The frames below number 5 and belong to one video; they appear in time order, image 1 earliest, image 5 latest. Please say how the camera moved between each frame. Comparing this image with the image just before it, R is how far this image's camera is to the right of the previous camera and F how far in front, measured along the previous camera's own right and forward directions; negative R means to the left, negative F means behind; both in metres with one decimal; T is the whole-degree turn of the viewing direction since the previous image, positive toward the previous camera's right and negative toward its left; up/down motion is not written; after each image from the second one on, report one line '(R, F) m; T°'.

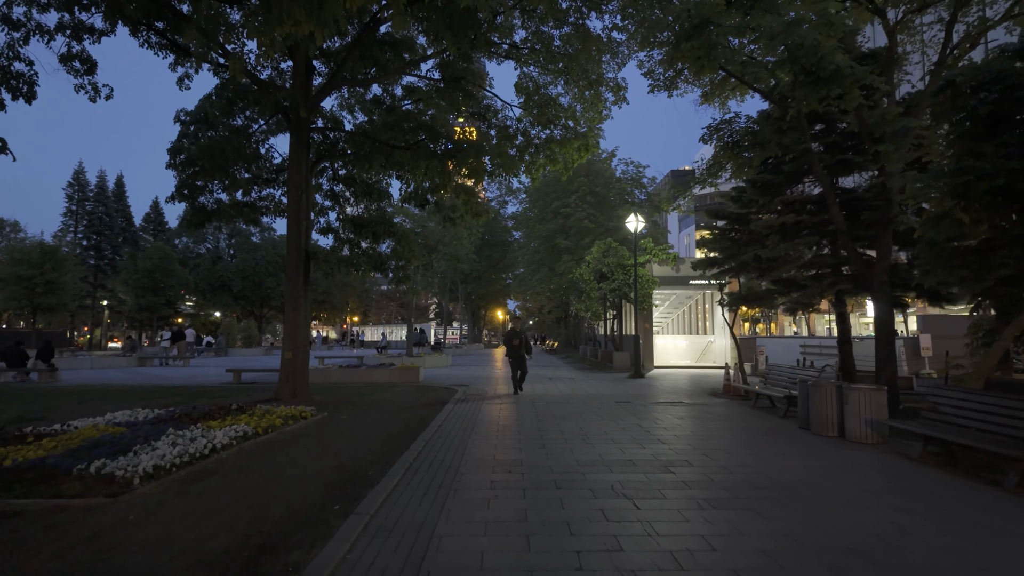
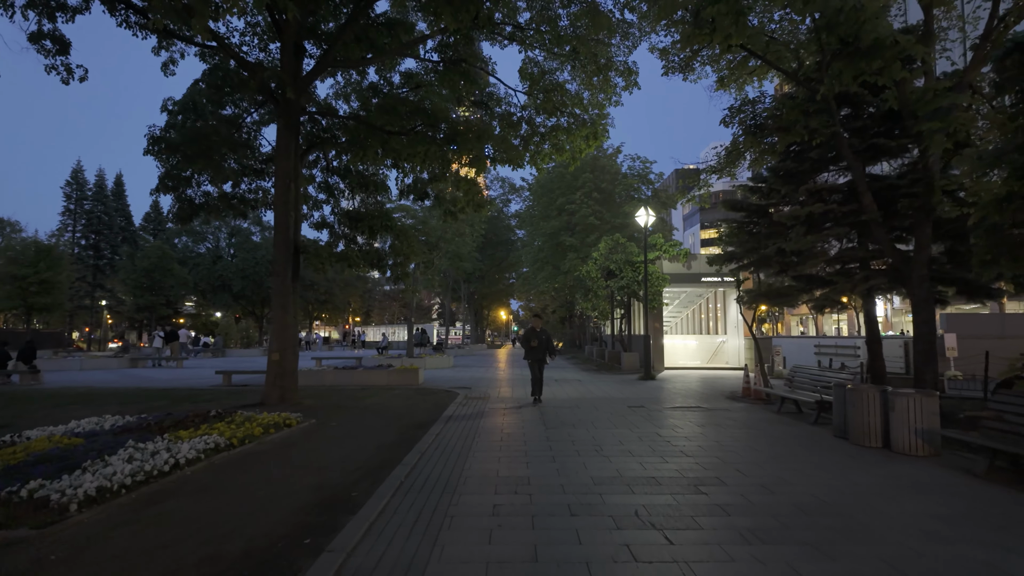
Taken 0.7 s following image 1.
(0.0, +0.9) m; 0°
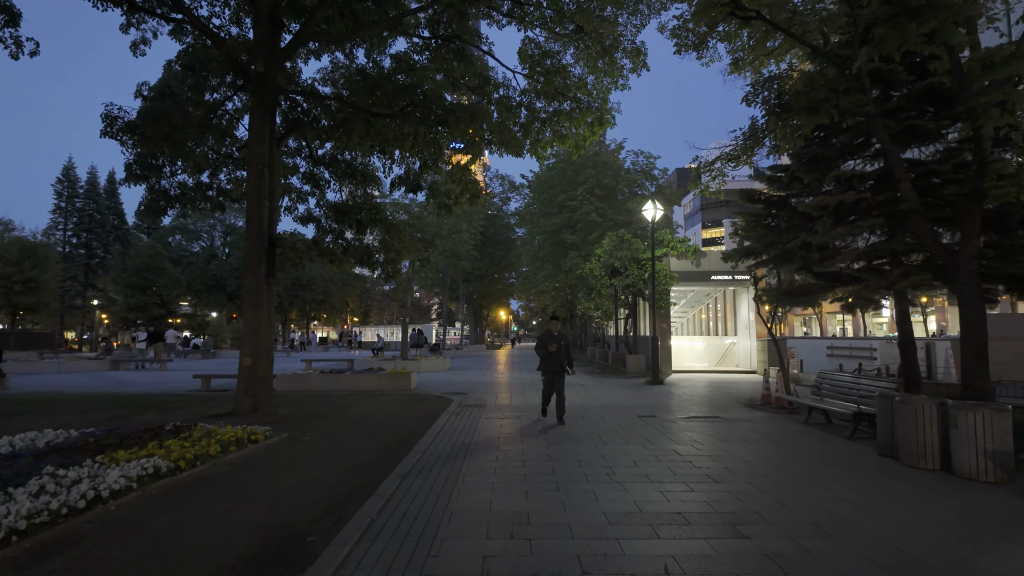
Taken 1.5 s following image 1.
(0.0, +1.1) m; 0°
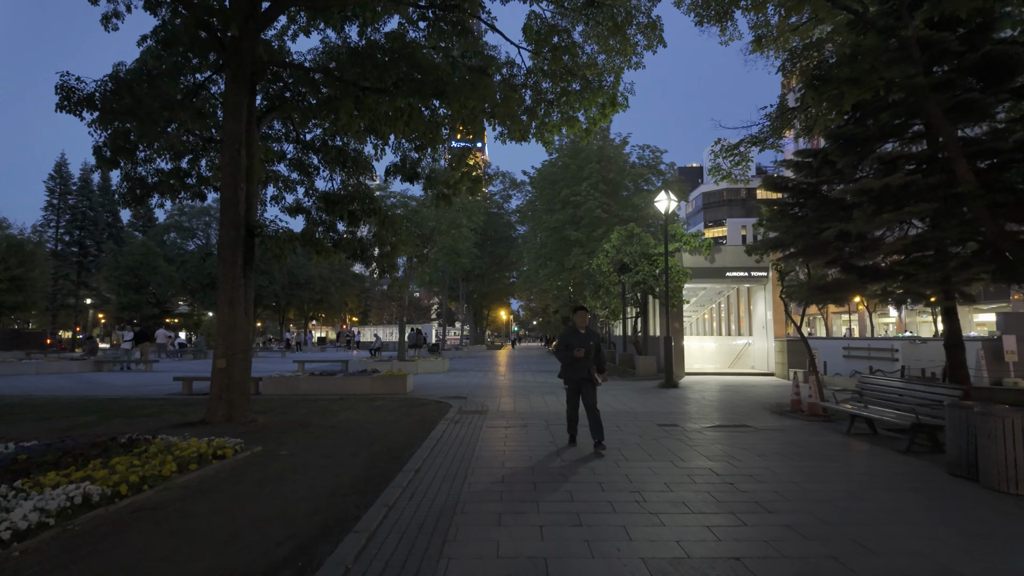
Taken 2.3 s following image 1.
(-0.1, +1.1) m; 0°
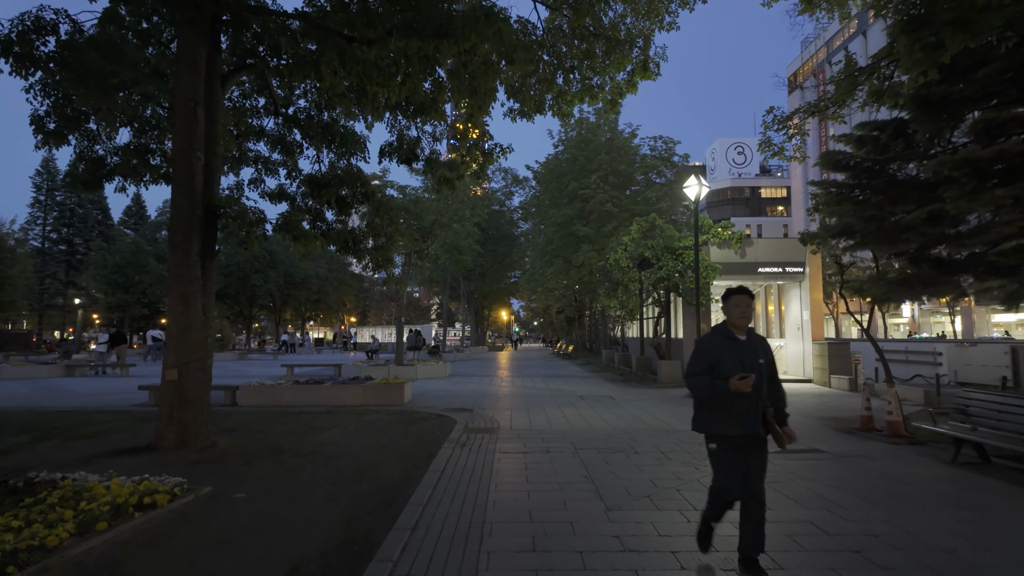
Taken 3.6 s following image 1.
(-0.3, +1.8) m; 0°
